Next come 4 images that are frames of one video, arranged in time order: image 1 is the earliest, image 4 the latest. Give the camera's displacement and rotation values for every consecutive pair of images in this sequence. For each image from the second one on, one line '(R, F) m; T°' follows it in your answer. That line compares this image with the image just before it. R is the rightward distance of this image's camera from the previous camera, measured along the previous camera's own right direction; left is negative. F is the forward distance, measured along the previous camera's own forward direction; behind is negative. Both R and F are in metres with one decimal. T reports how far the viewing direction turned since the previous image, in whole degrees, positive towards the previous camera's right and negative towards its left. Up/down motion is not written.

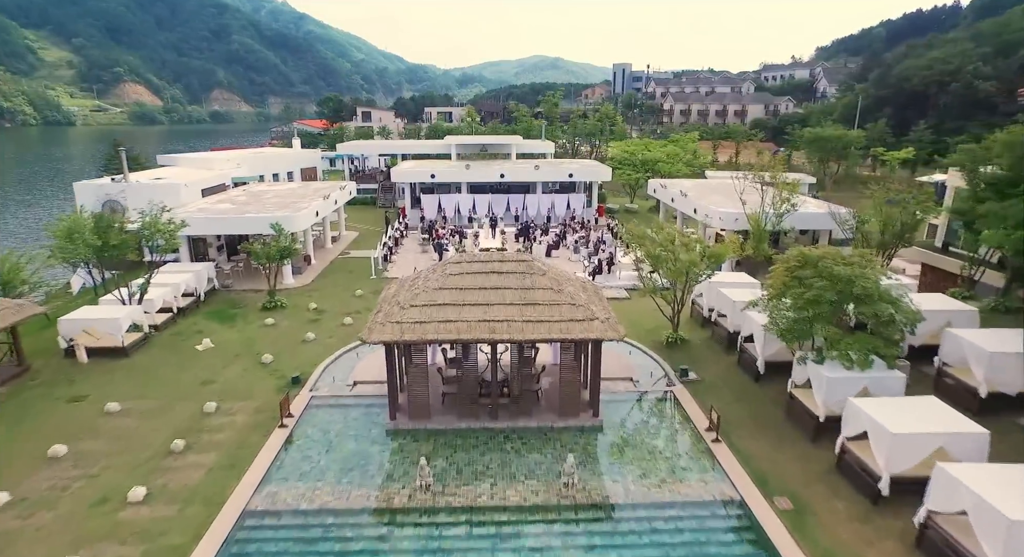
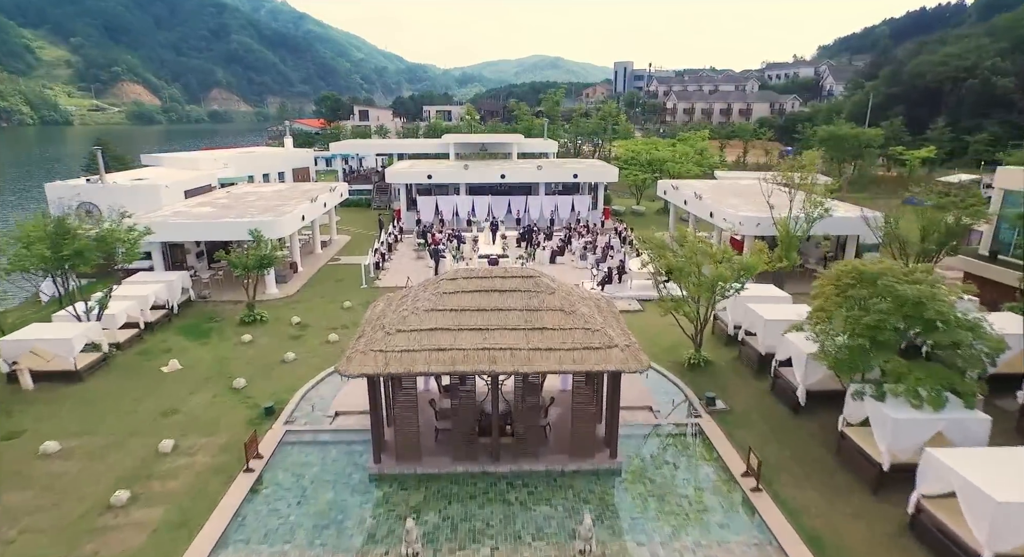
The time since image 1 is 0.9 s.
(-0.1, +1.9) m; 0°
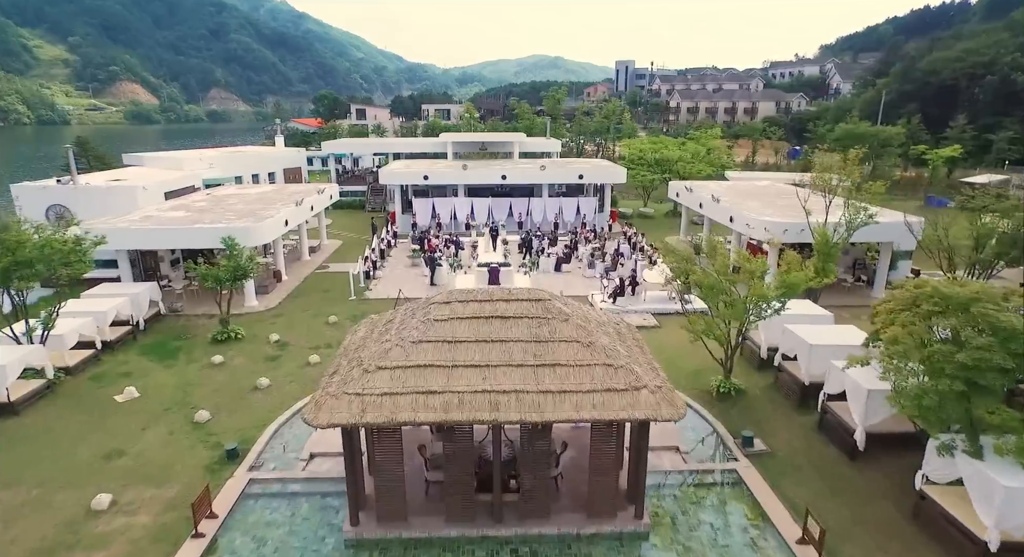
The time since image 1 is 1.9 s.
(-0.1, +2.0) m; 0°
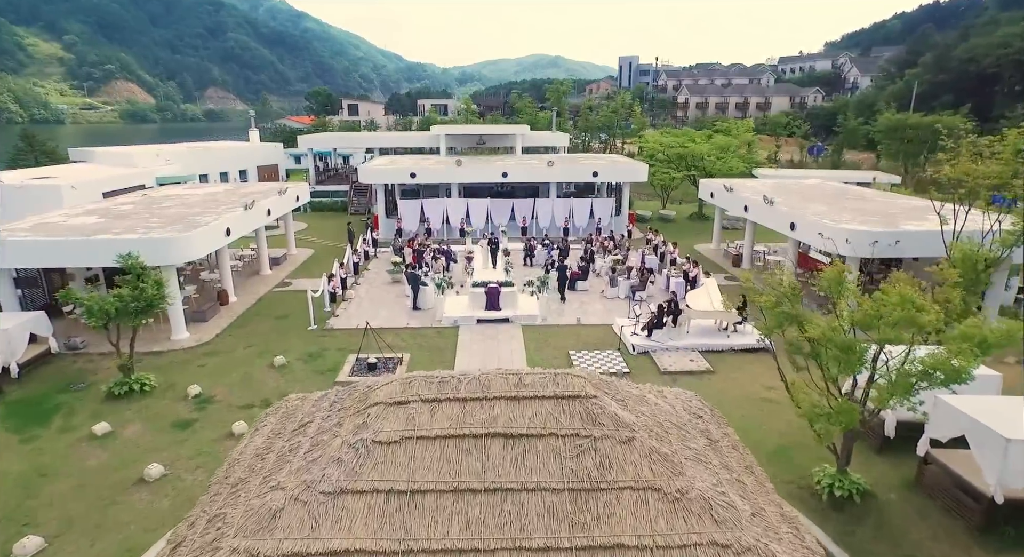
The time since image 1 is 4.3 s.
(-0.1, +4.7) m; 0°
